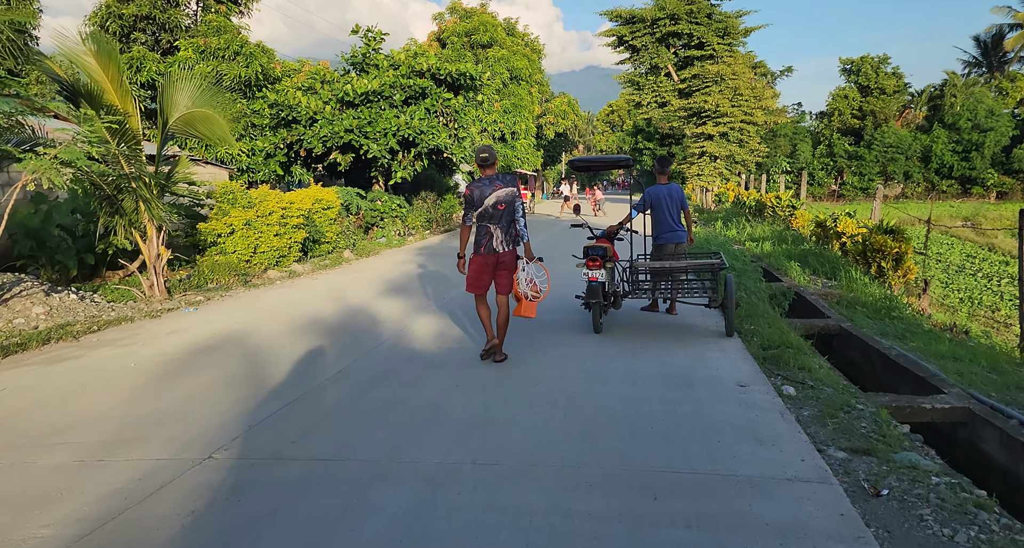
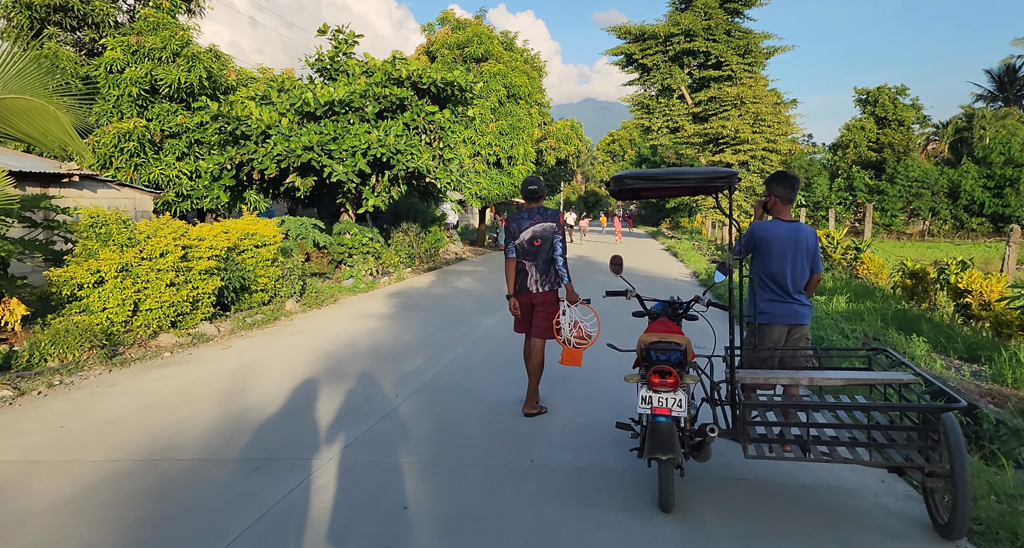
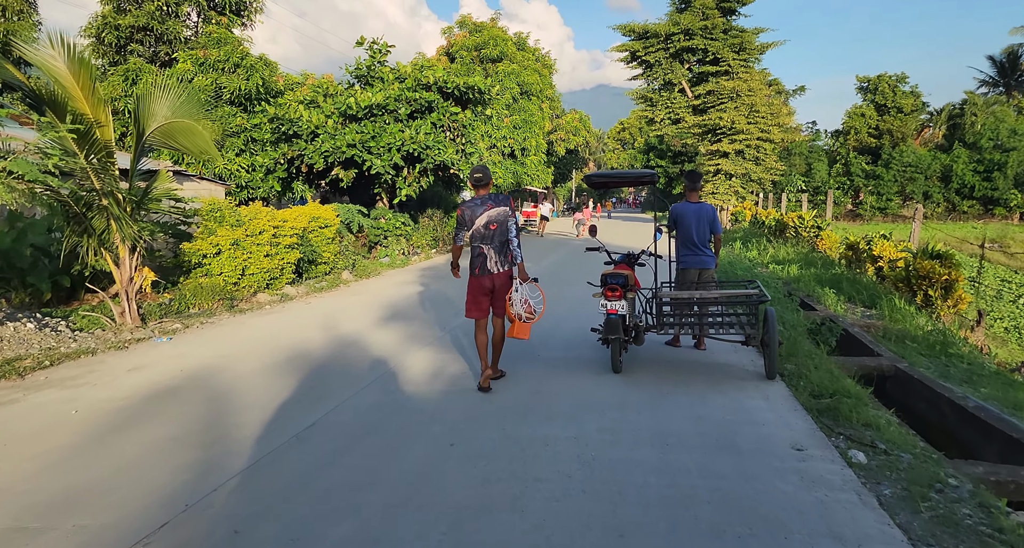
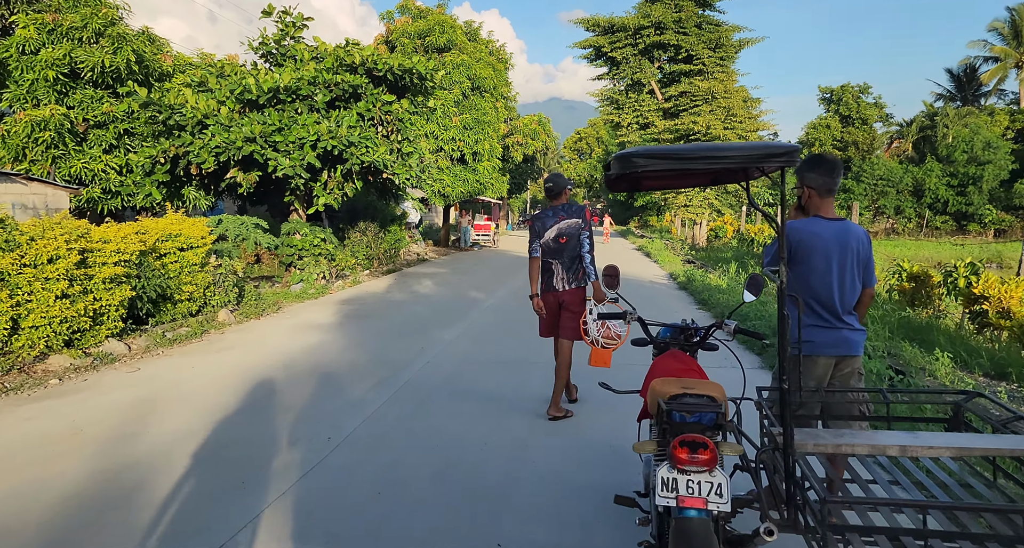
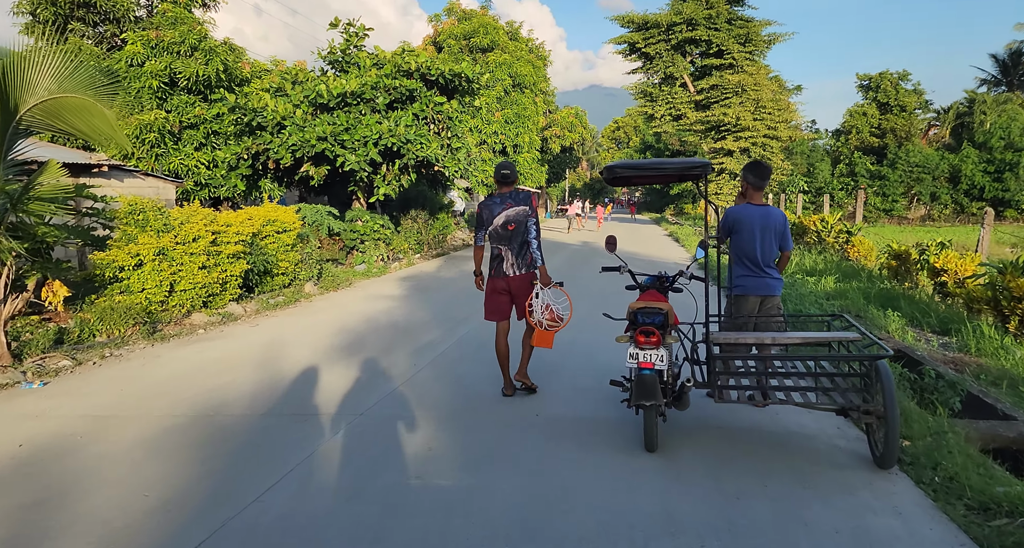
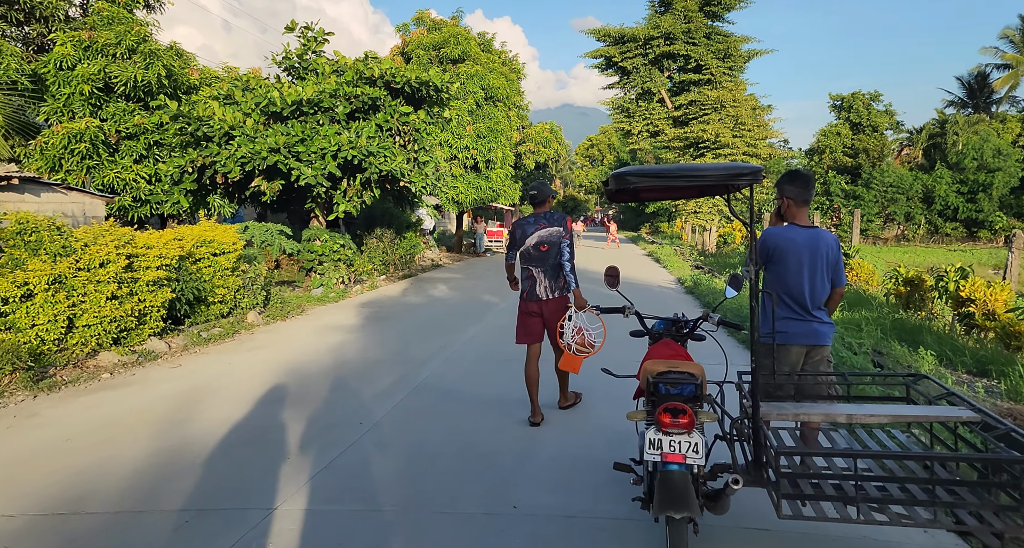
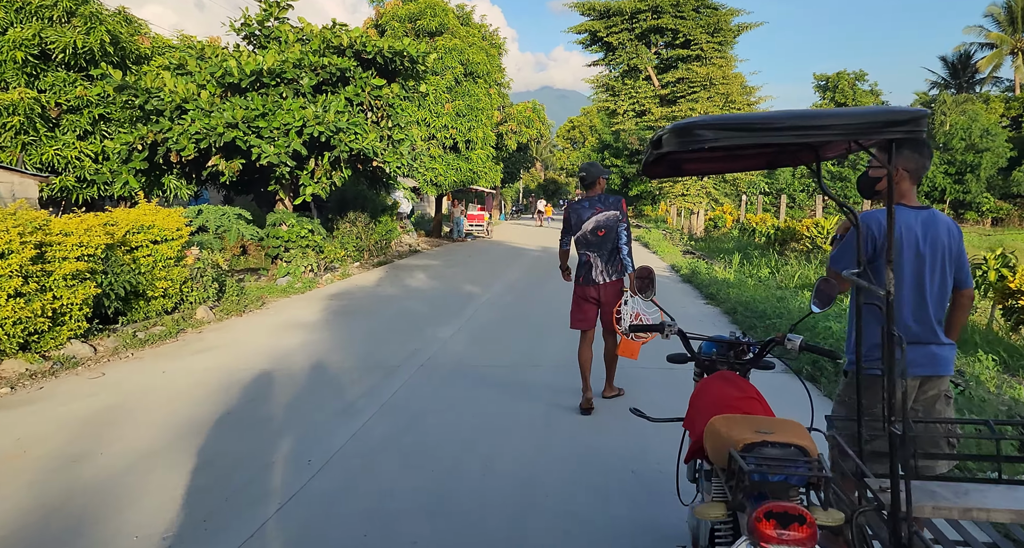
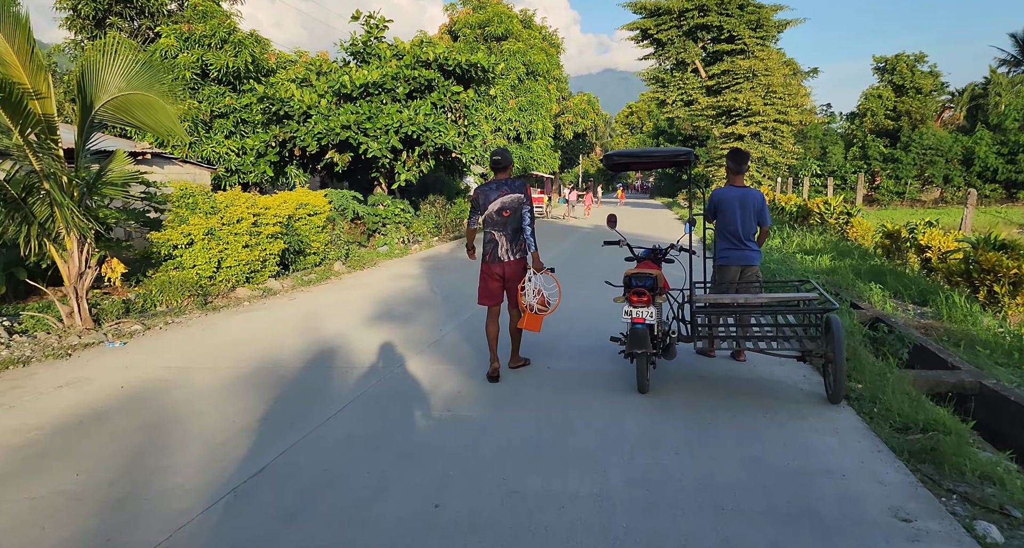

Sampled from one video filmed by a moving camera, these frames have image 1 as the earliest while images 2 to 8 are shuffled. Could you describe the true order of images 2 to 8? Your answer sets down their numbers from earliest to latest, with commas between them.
3, 8, 5, 2, 6, 4, 7
